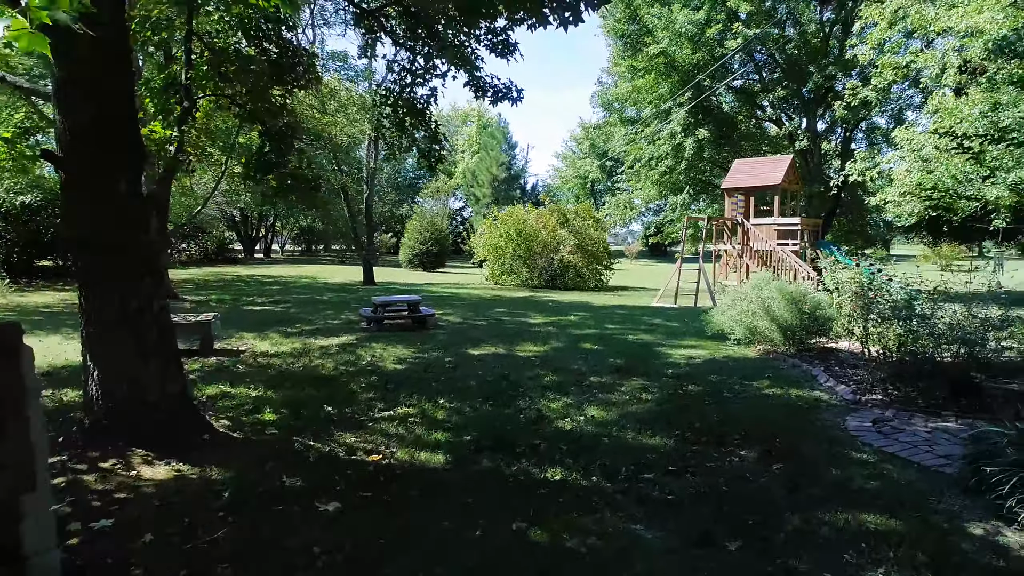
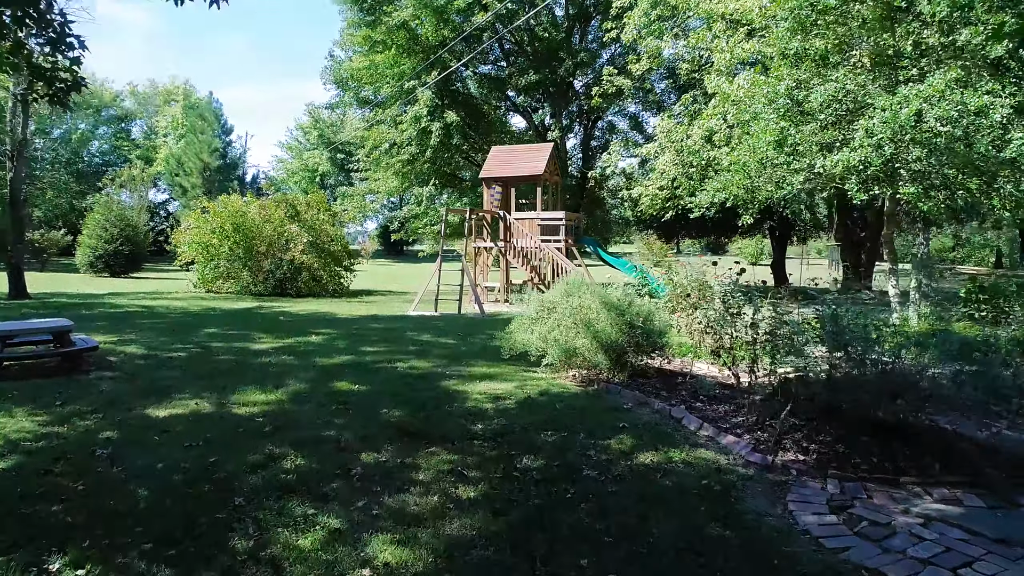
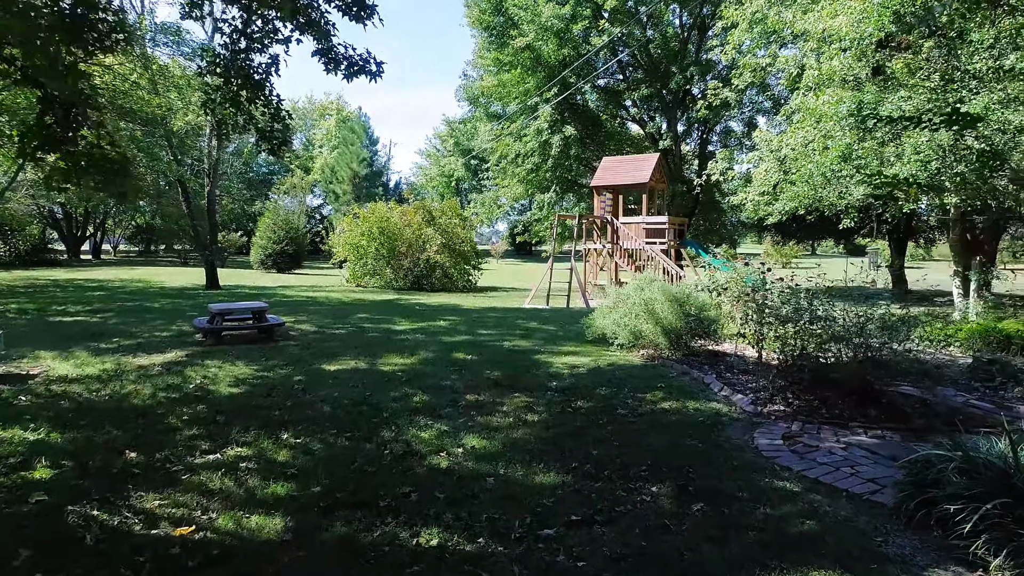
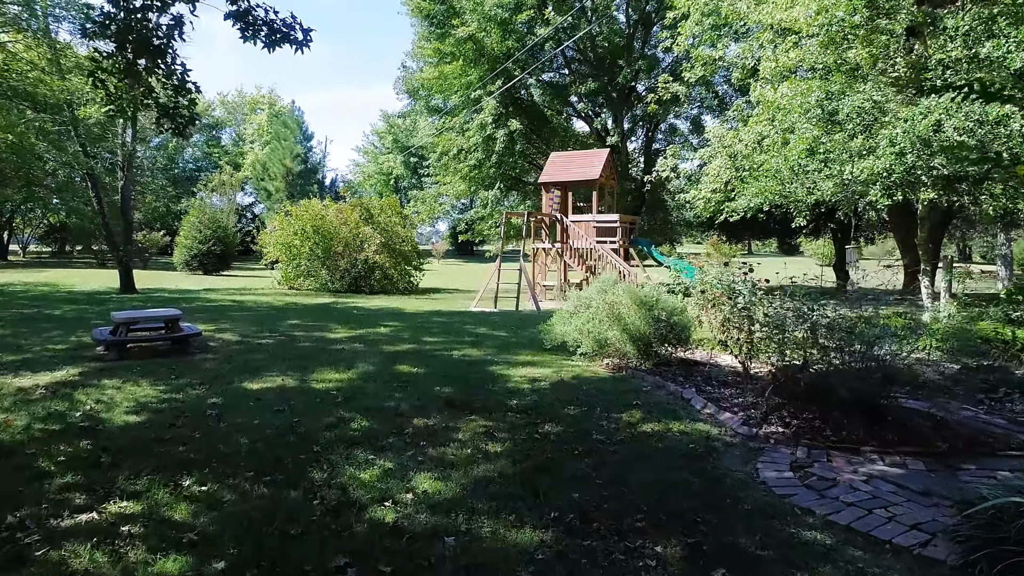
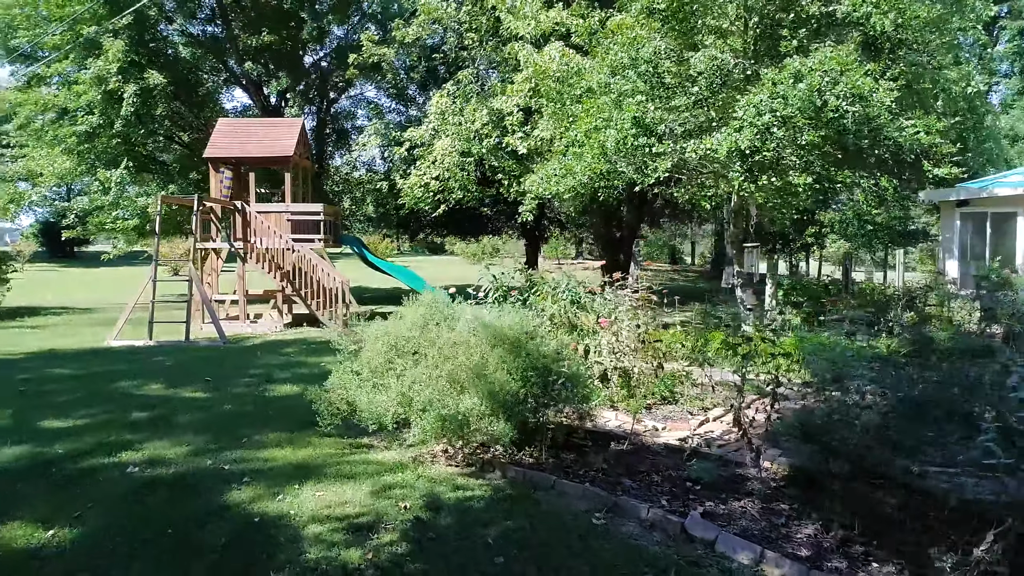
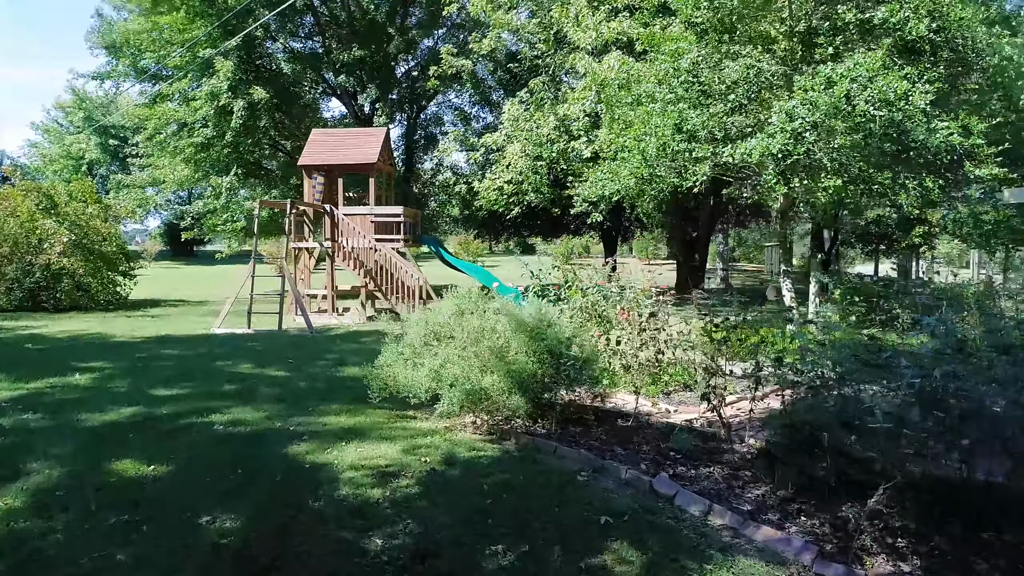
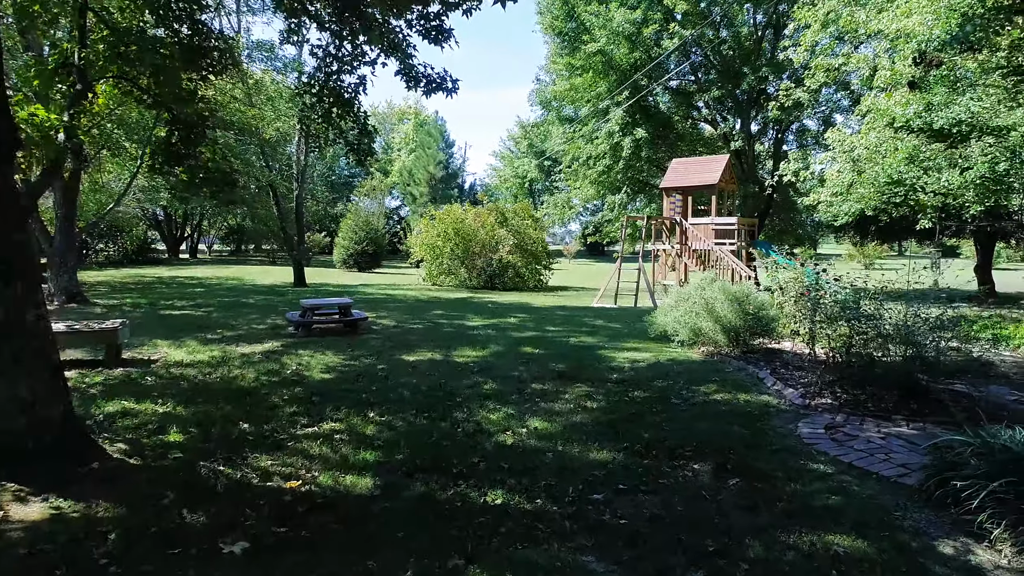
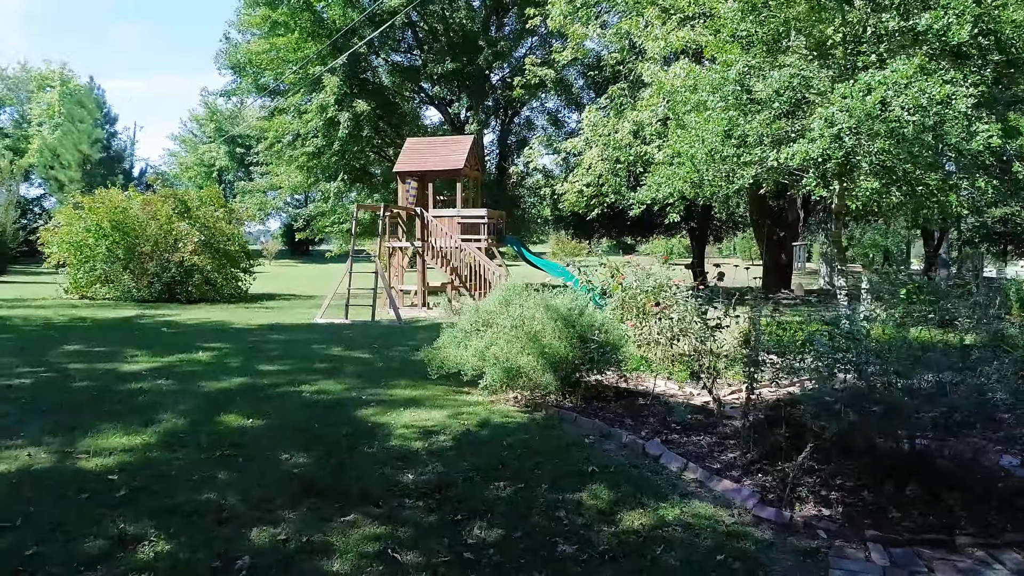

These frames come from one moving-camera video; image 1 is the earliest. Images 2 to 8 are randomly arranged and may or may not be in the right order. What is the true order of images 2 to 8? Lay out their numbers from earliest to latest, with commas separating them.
7, 3, 4, 2, 8, 6, 5
